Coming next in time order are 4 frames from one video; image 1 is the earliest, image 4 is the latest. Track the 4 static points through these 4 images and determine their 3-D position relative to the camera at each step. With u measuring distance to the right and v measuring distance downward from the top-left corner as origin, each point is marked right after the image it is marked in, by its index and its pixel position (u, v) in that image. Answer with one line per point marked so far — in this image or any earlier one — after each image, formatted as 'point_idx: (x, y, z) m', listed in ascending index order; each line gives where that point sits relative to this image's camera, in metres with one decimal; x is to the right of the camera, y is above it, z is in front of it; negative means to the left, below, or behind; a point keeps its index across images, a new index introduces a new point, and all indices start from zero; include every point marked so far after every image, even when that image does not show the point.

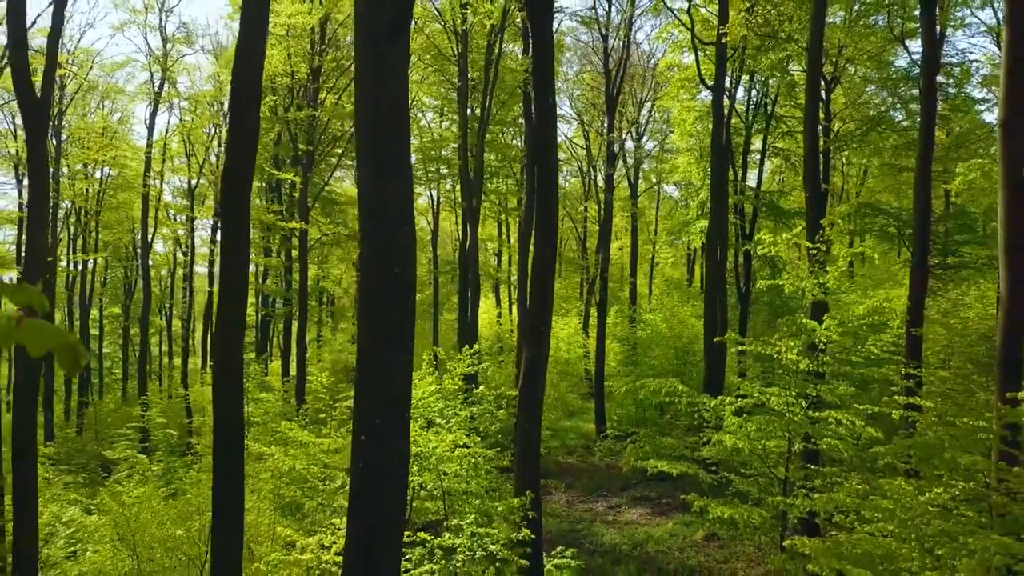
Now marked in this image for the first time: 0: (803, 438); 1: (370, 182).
0: (+3.2, -1.7, +7.3) m
1: (-0.7, +0.6, +3.5) m
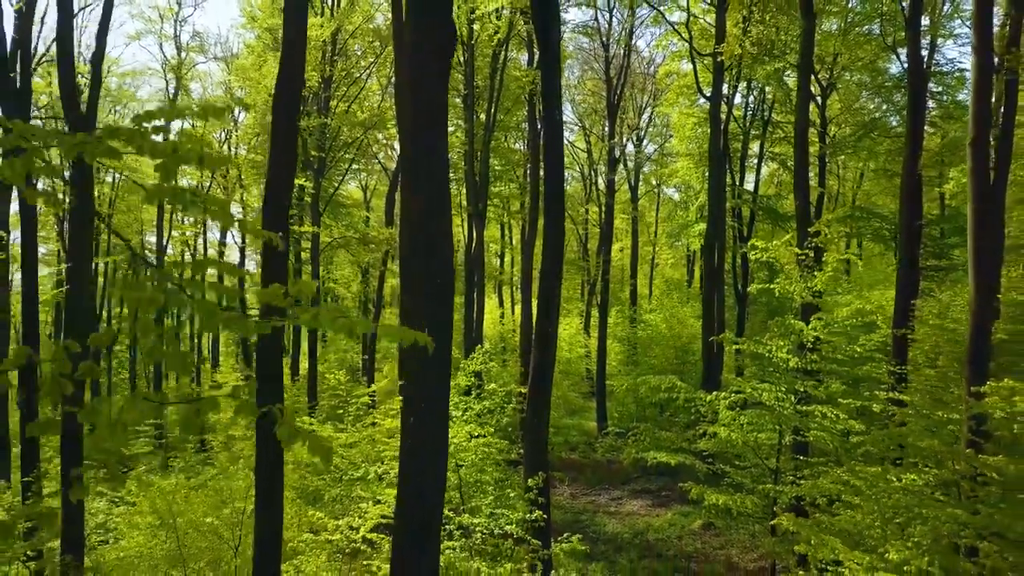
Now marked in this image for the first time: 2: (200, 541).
0: (+3.4, -1.7, +7.8) m
1: (-0.6, +0.5, +4.0) m
2: (-3.6, -2.9, +7.6) m
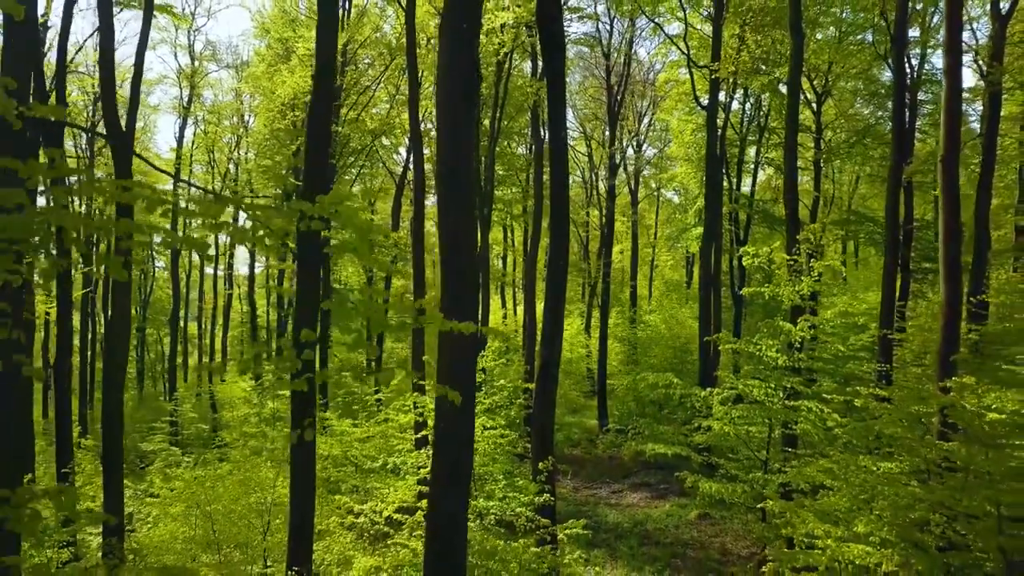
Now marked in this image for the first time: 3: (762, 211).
0: (+3.5, -1.7, +8.4) m
1: (-0.5, +0.5, +4.6) m
2: (-3.5, -3.0, +8.1) m
3: (+6.7, +2.1, +17.5) m
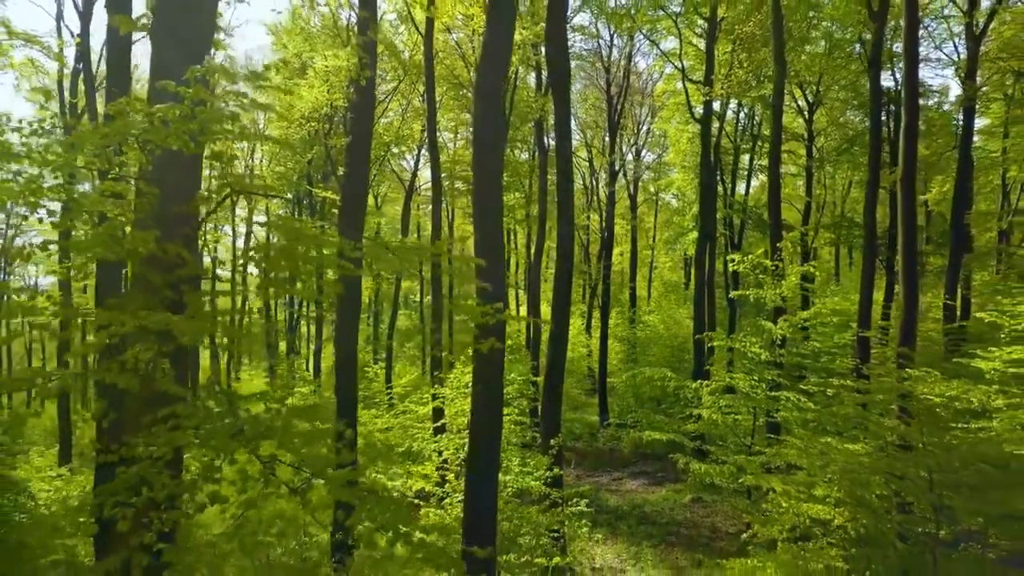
0: (+3.6, -1.8, +9.3) m
1: (-0.3, +0.5, +5.5) m
2: (-3.4, -3.0, +9.1) m
3: (+6.8, +2.0, +18.5) m
